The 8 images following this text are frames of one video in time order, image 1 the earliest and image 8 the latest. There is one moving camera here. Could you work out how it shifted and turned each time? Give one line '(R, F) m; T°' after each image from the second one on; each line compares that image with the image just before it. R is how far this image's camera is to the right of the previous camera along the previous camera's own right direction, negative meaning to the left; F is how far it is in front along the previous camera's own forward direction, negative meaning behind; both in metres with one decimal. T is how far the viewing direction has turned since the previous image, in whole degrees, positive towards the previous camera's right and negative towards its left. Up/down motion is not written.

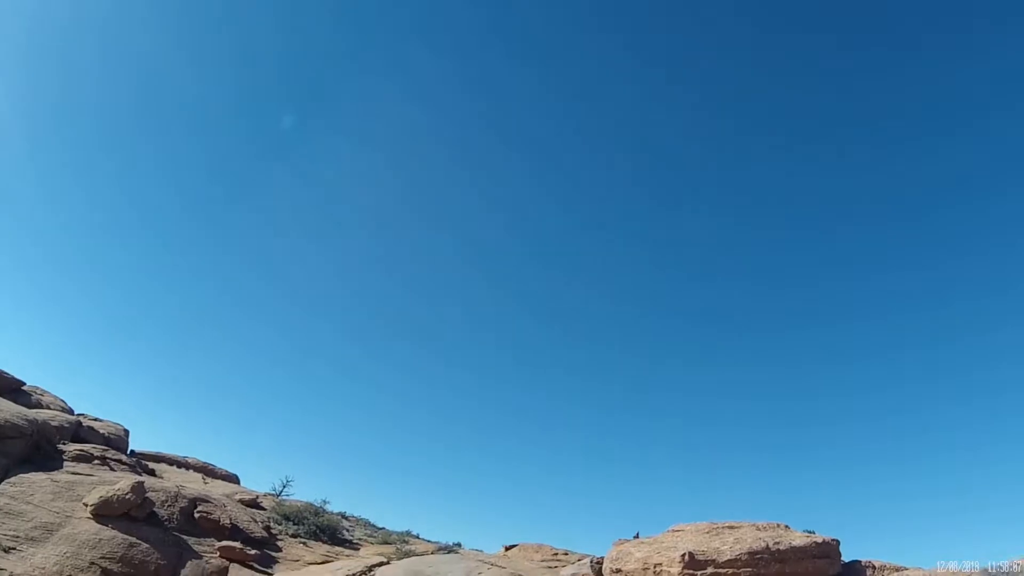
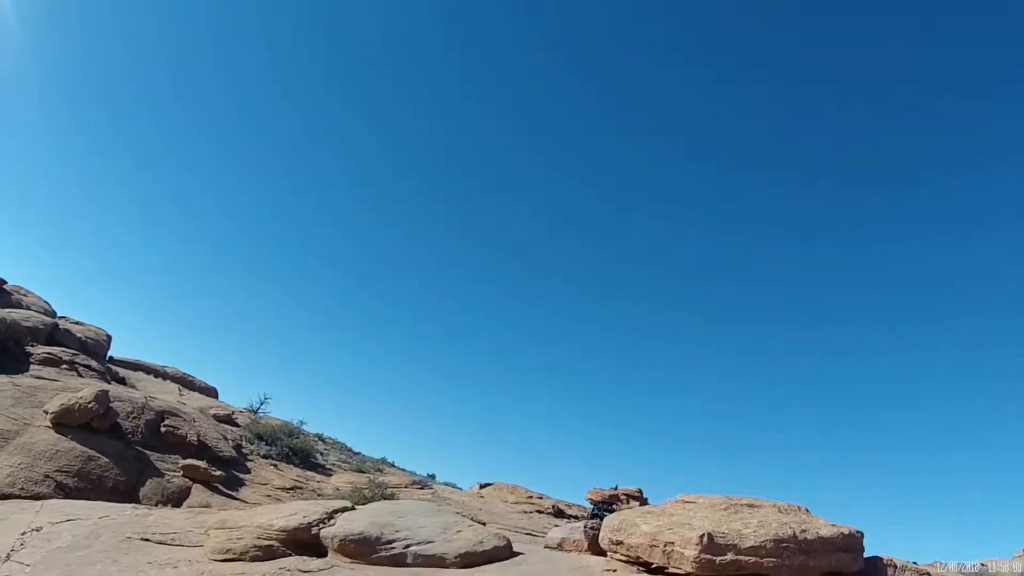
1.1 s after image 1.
(-0.1, +1.1) m; +1°
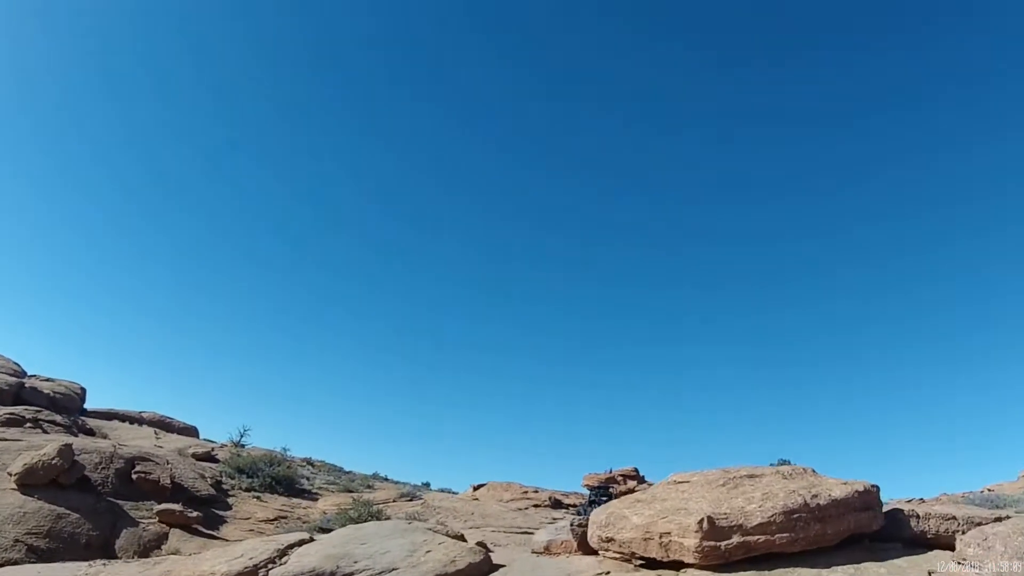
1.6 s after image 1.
(+0.2, +0.7) m; +2°
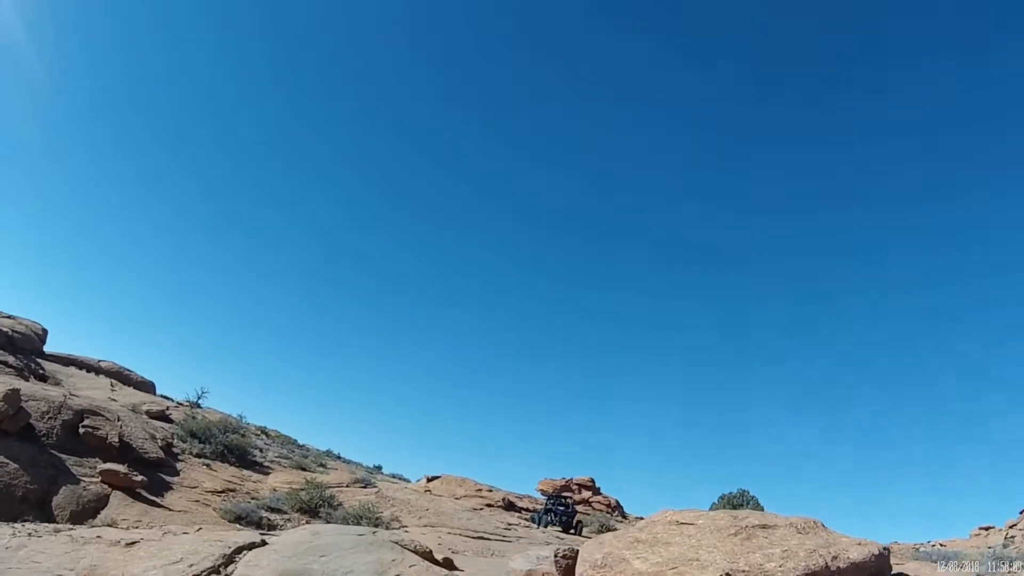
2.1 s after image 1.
(-0.3, +0.3) m; +2°
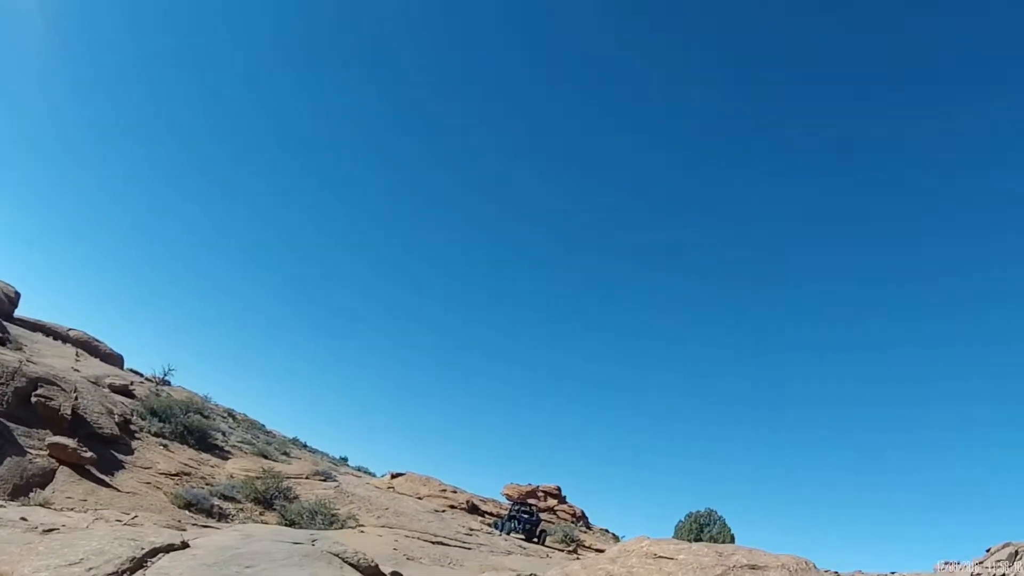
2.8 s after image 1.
(+0.1, +0.4) m; +2°
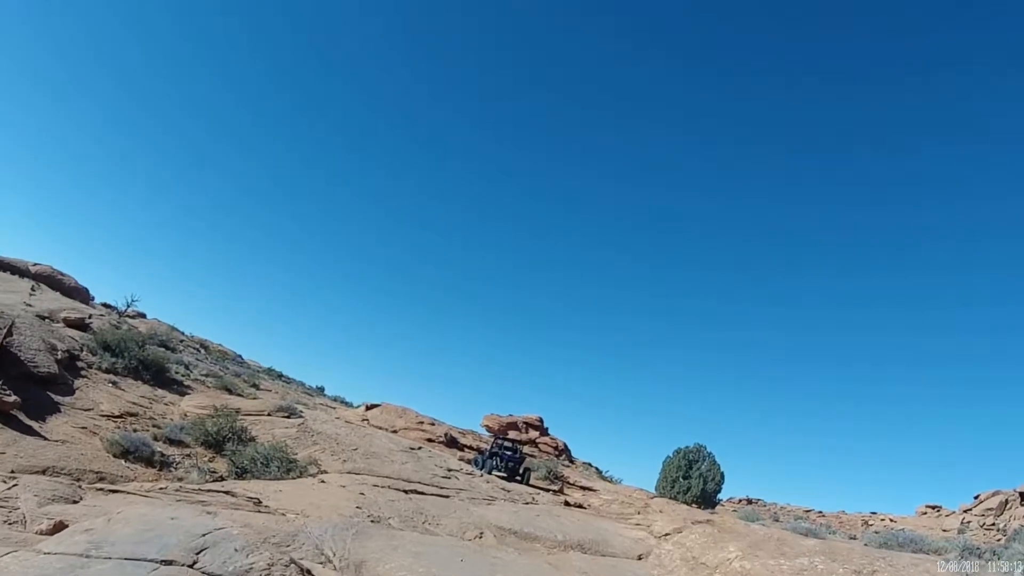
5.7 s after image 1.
(-0.1, +2.0) m; +2°
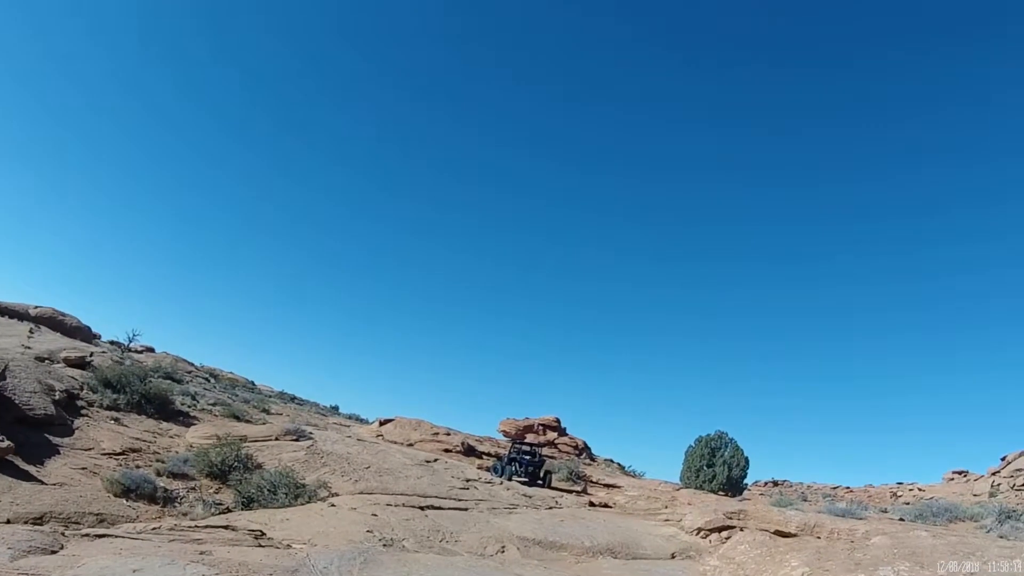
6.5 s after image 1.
(+0.1, +0.7) m; -1°
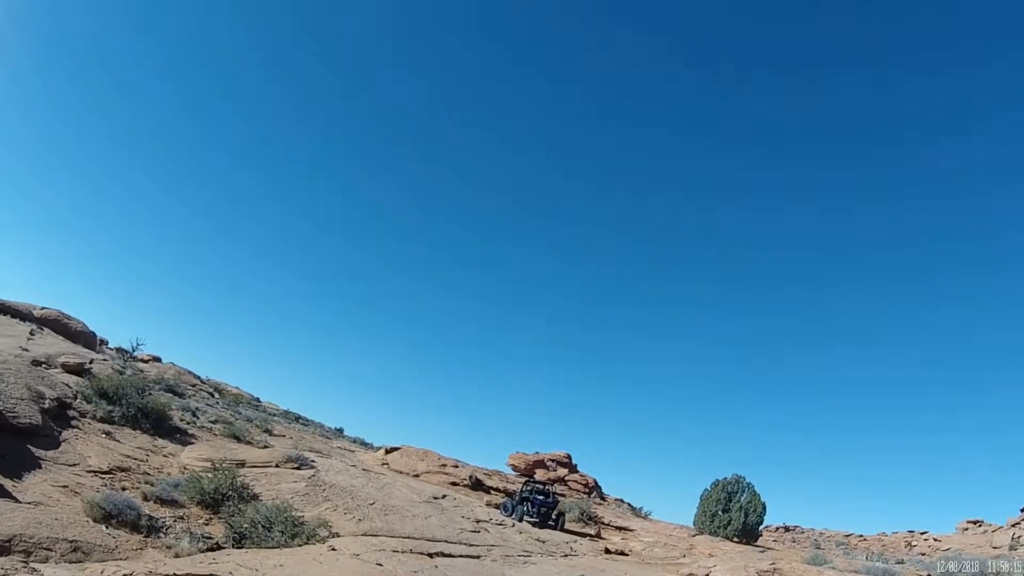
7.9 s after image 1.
(-0.4, +1.0) m; -1°
